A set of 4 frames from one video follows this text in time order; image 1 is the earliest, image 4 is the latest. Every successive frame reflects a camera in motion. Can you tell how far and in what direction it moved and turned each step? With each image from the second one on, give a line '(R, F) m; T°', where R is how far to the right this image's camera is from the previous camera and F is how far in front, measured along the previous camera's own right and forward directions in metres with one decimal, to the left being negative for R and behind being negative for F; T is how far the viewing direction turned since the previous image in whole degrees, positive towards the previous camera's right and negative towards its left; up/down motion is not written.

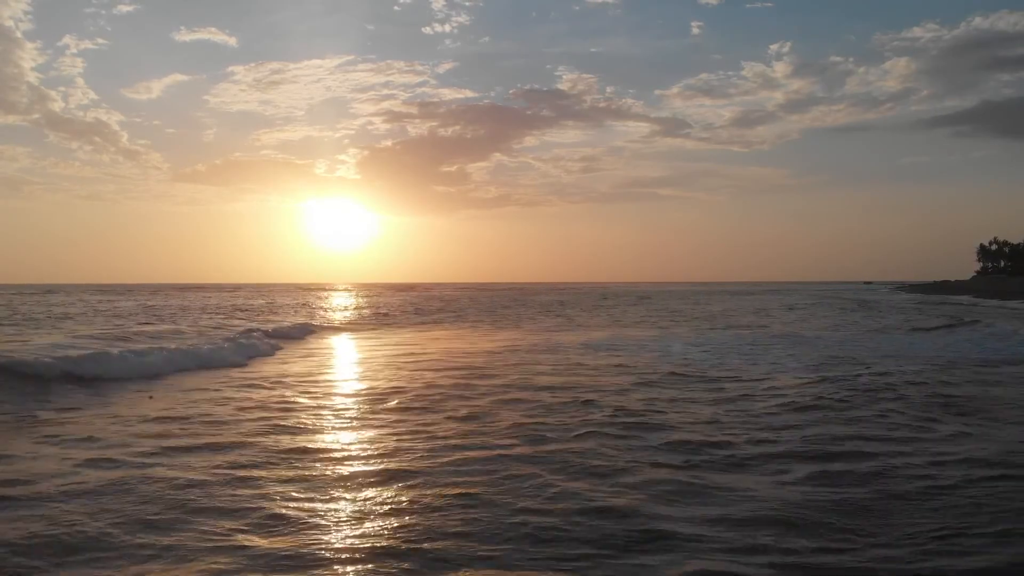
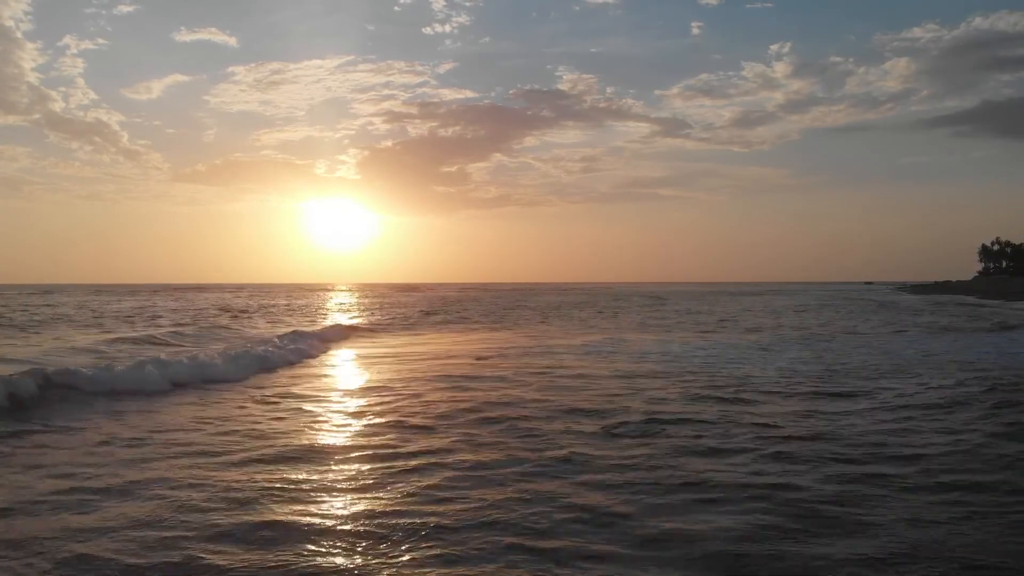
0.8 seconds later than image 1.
(-0.5, -0.1) m; 0°
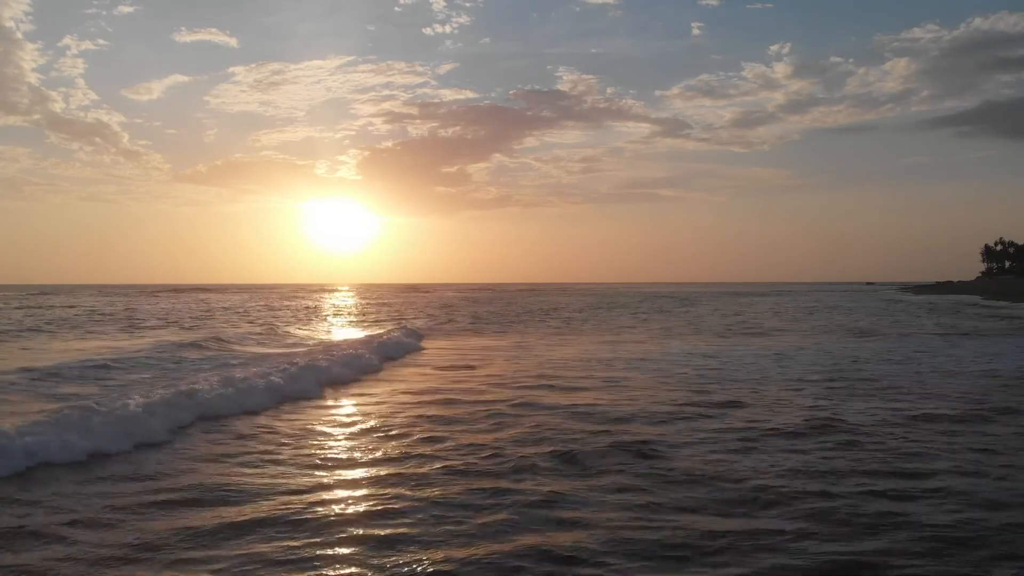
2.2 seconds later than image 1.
(-0.3, +0.4) m; 0°
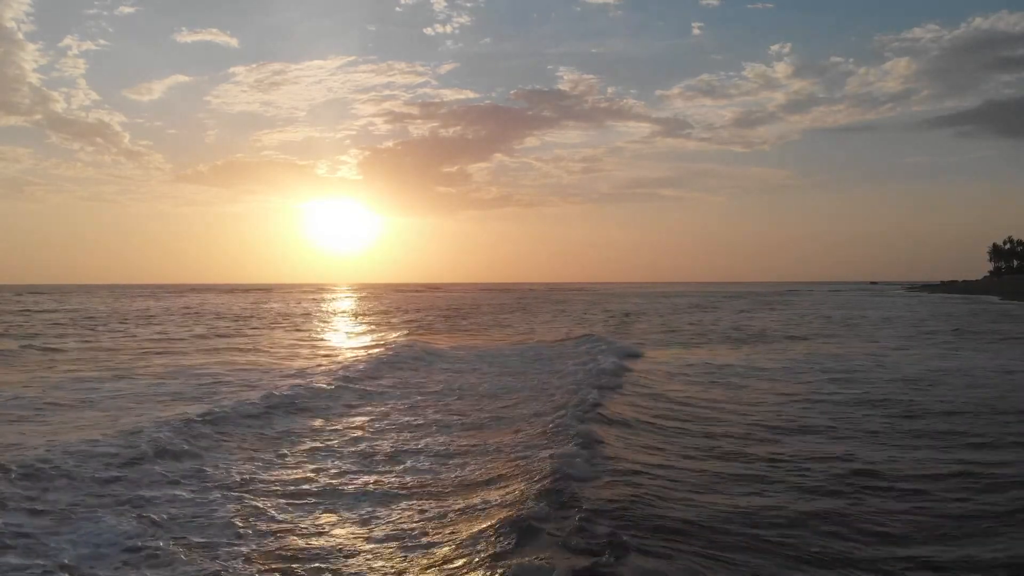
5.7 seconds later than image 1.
(-1.6, +1.5) m; 0°
